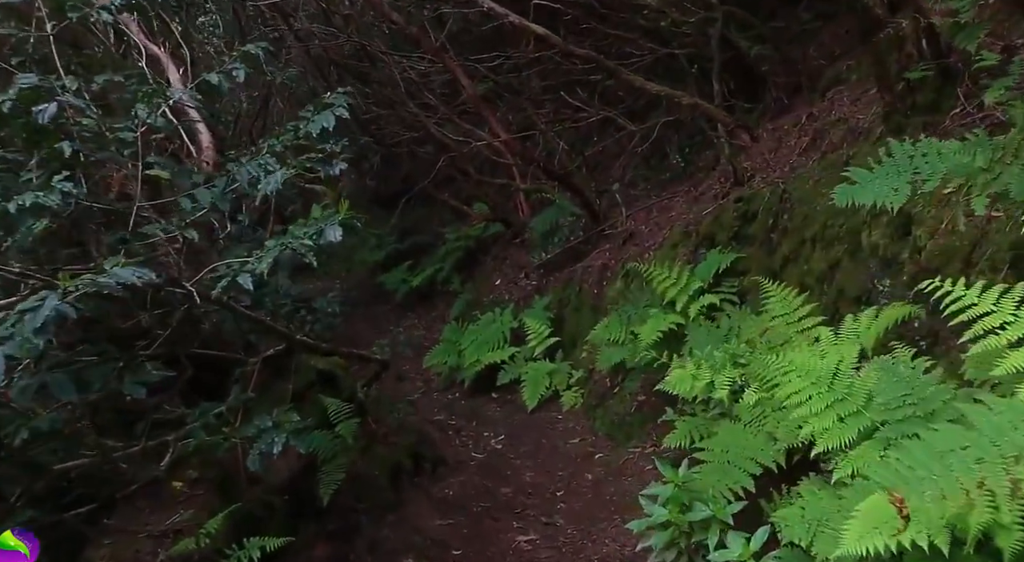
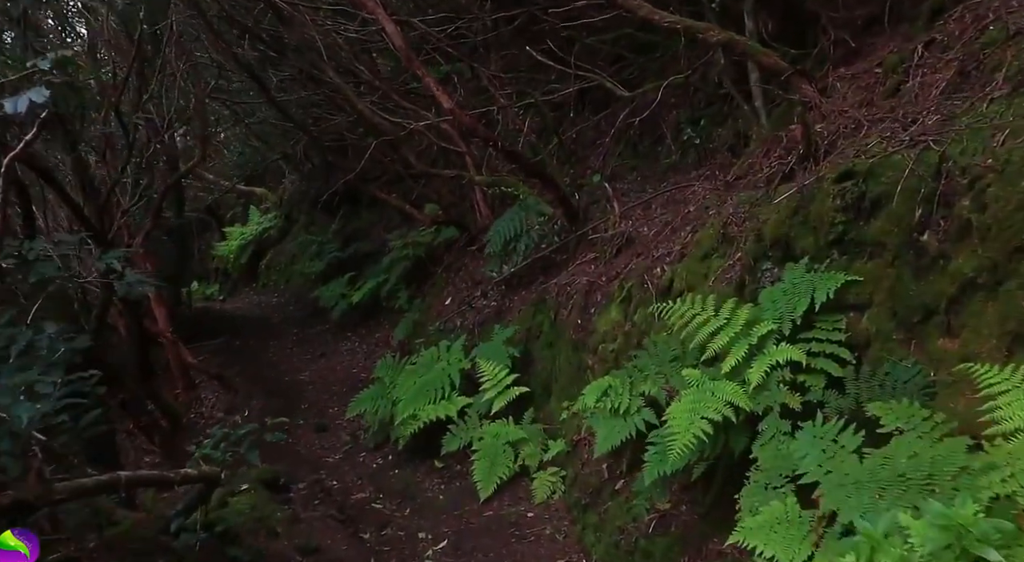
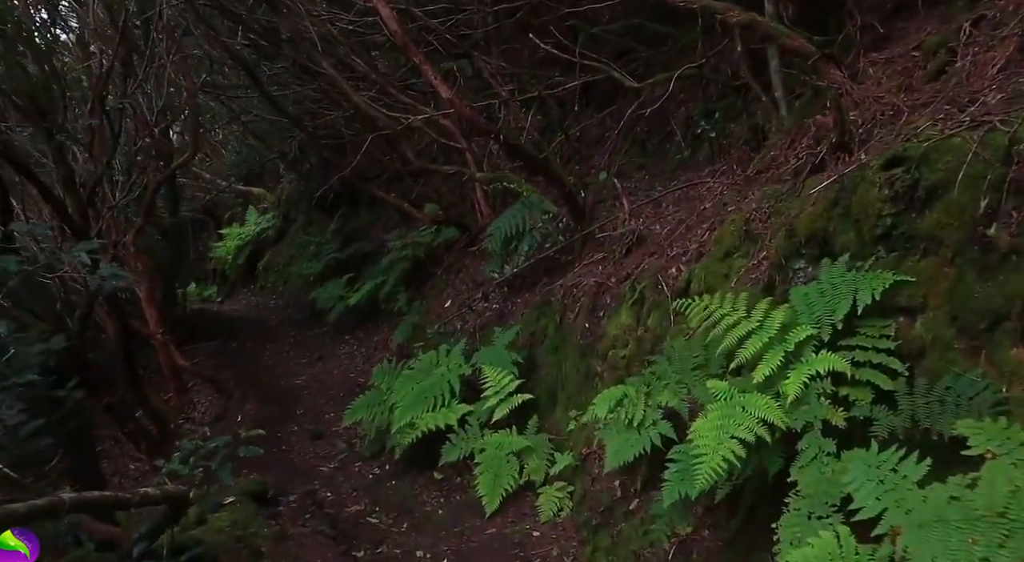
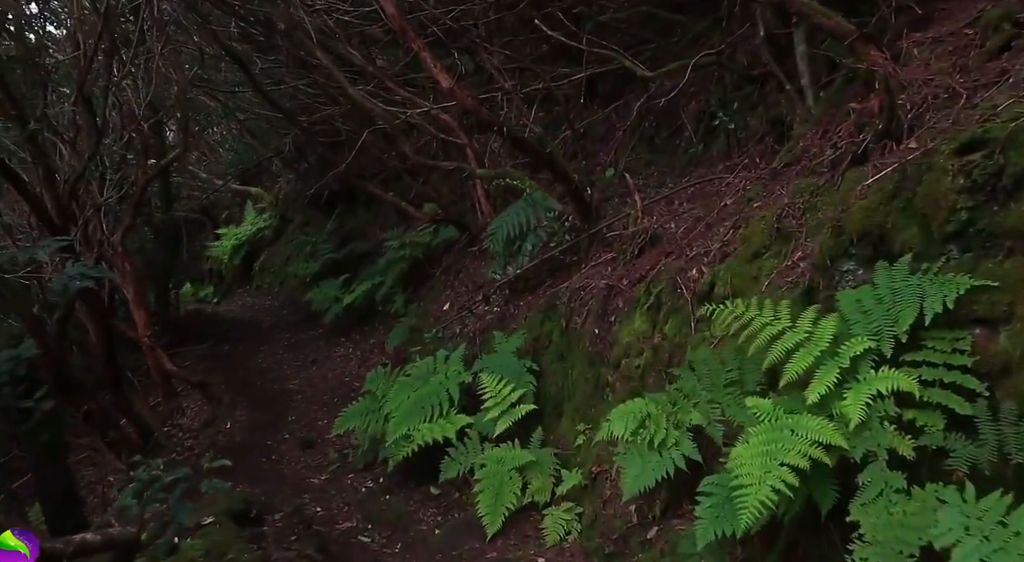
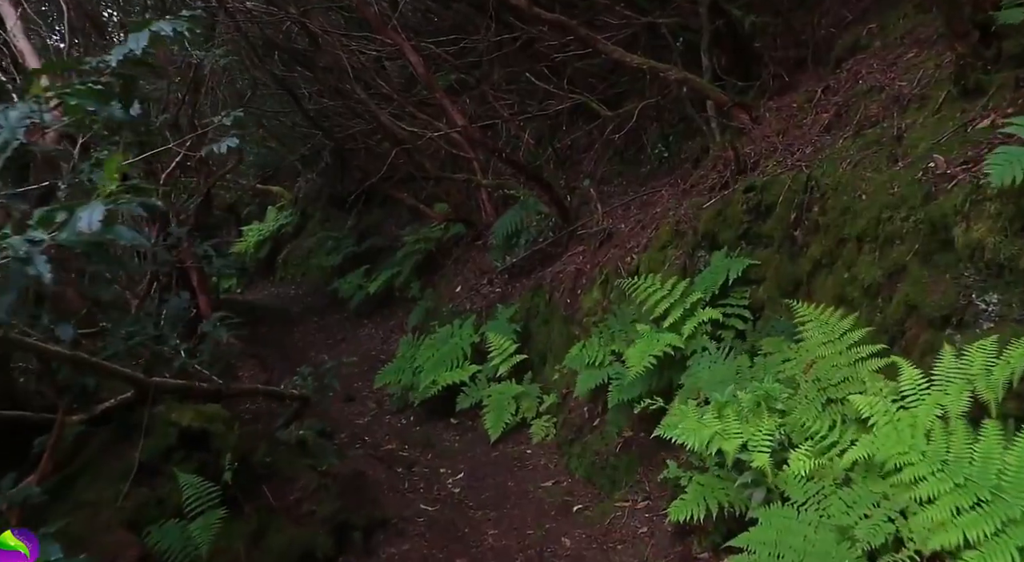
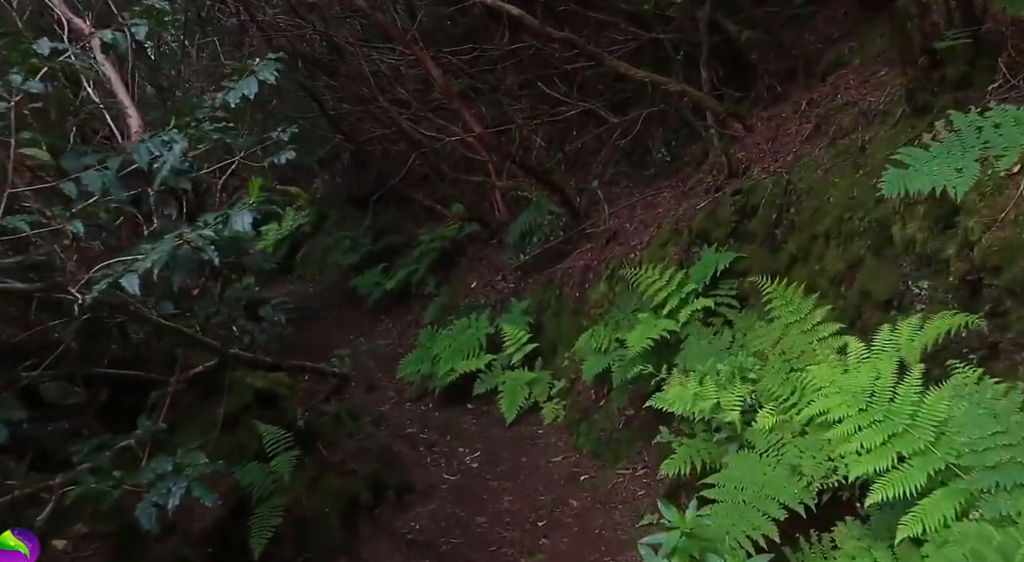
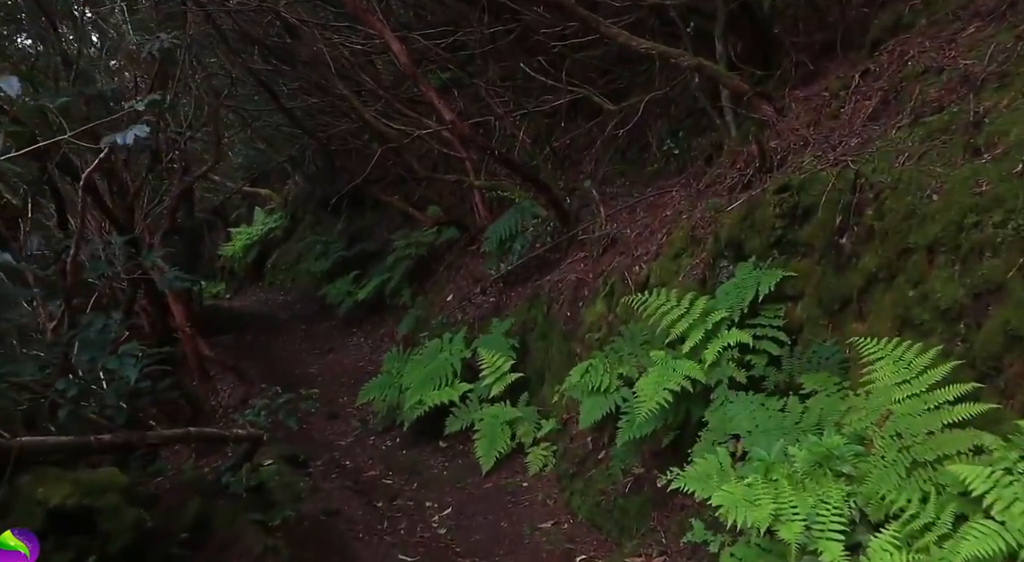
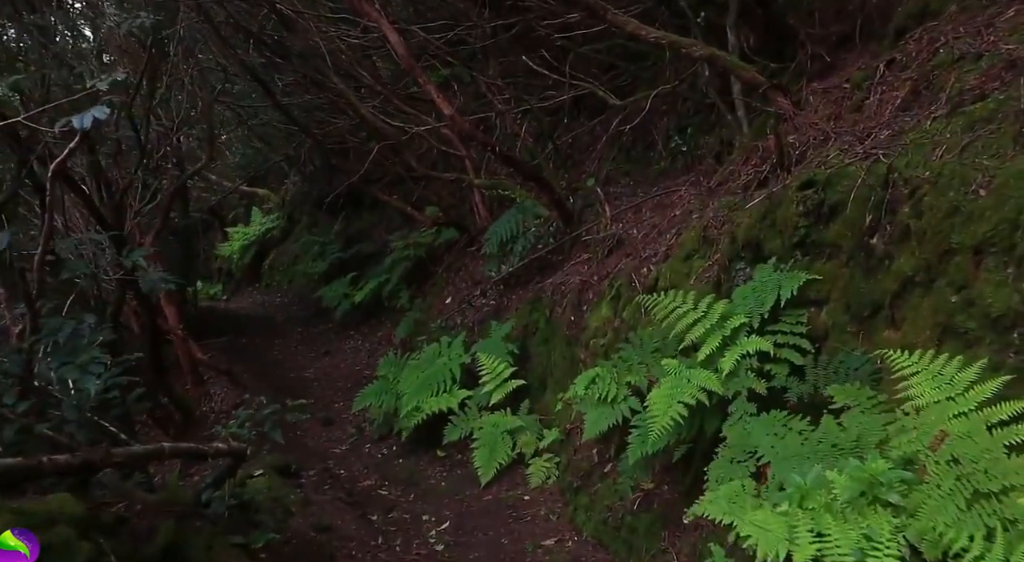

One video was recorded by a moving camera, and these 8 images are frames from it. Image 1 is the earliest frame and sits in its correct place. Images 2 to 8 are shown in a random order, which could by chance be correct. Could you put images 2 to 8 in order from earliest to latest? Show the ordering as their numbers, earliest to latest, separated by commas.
6, 5, 7, 8, 2, 3, 4
